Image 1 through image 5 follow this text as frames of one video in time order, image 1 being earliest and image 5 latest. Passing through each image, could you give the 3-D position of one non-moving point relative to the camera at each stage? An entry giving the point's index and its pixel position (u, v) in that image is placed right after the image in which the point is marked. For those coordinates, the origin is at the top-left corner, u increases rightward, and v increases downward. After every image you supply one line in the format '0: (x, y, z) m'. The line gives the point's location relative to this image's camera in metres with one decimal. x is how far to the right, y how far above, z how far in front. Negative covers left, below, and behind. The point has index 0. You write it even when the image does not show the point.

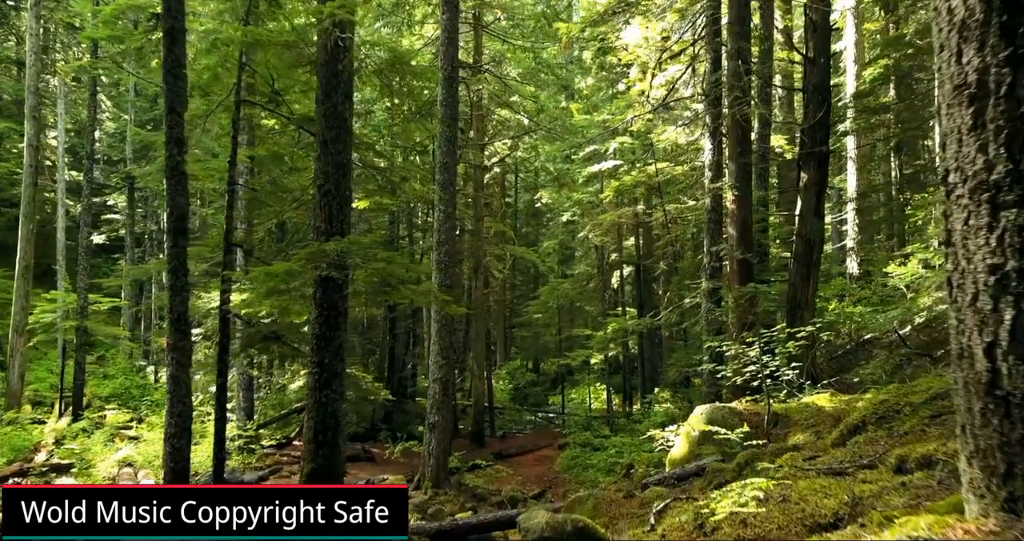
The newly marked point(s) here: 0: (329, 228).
0: (-1.6, +0.4, +6.4) m
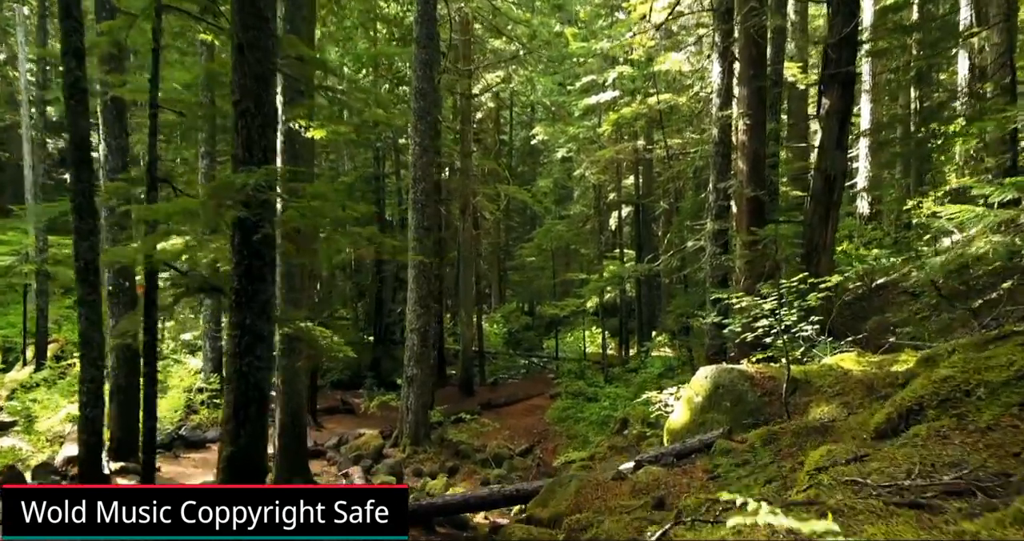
0: (-1.9, +0.8, +5.1) m
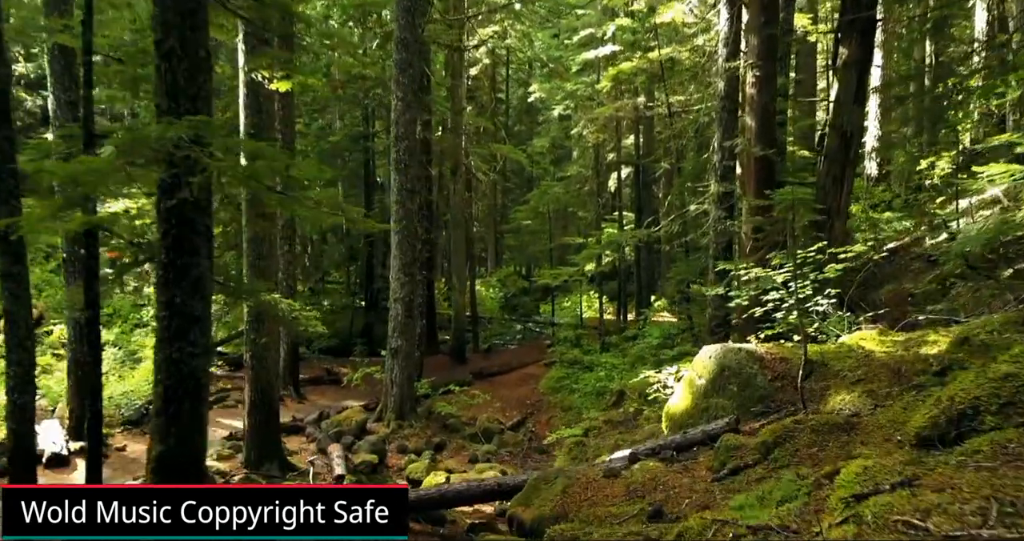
0: (-2.0, +1.0, +4.3) m
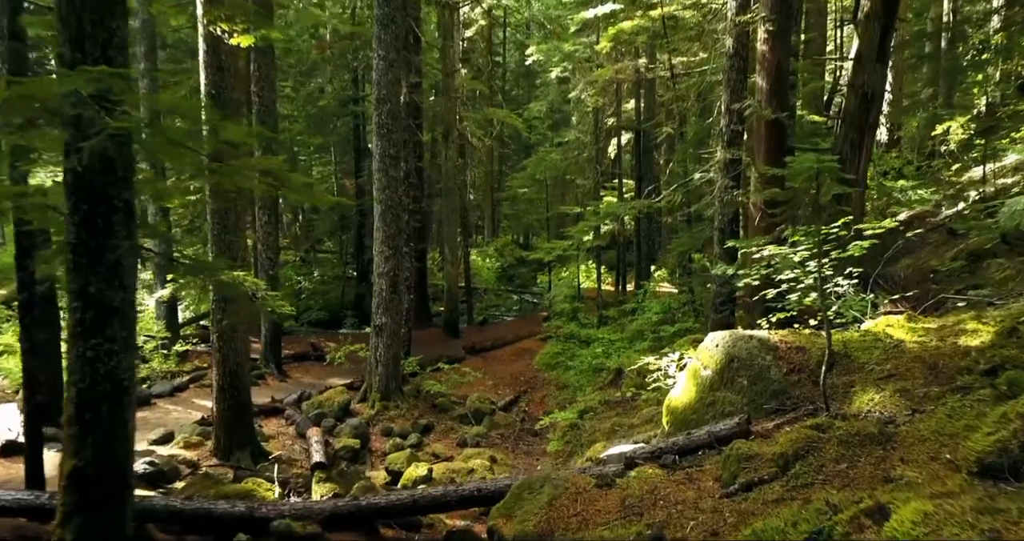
0: (-2.2, +1.1, +3.6) m
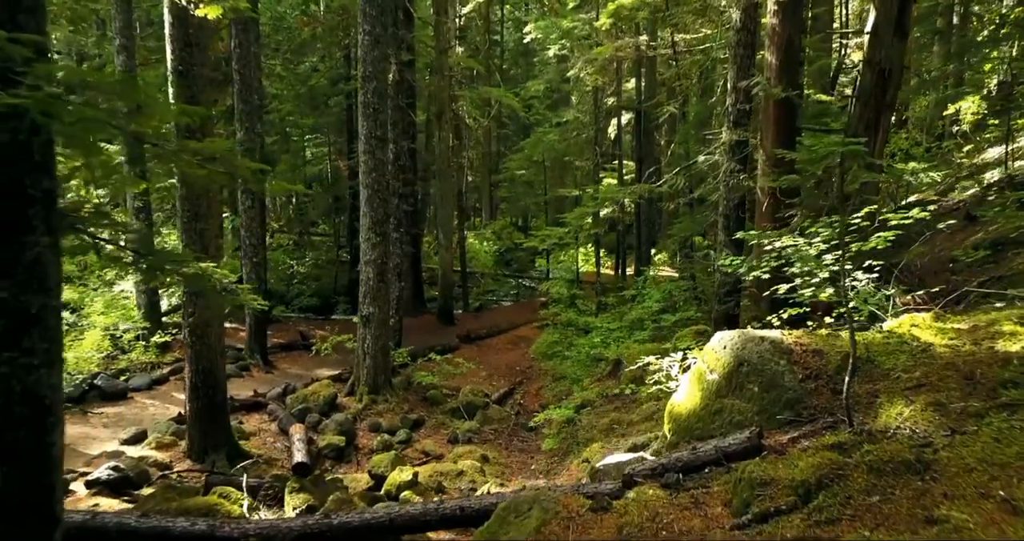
0: (-2.2, +1.1, +3.1) m
